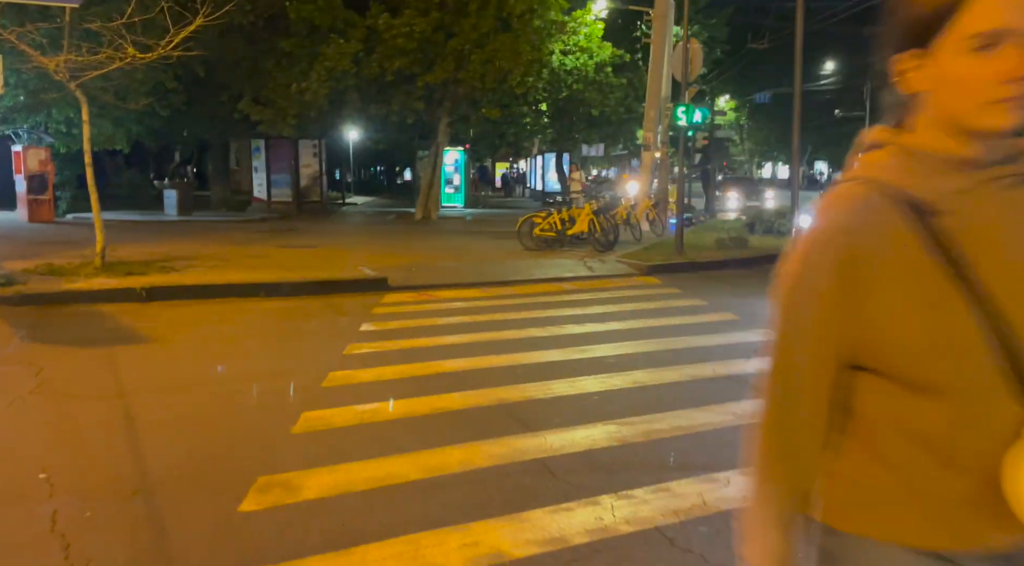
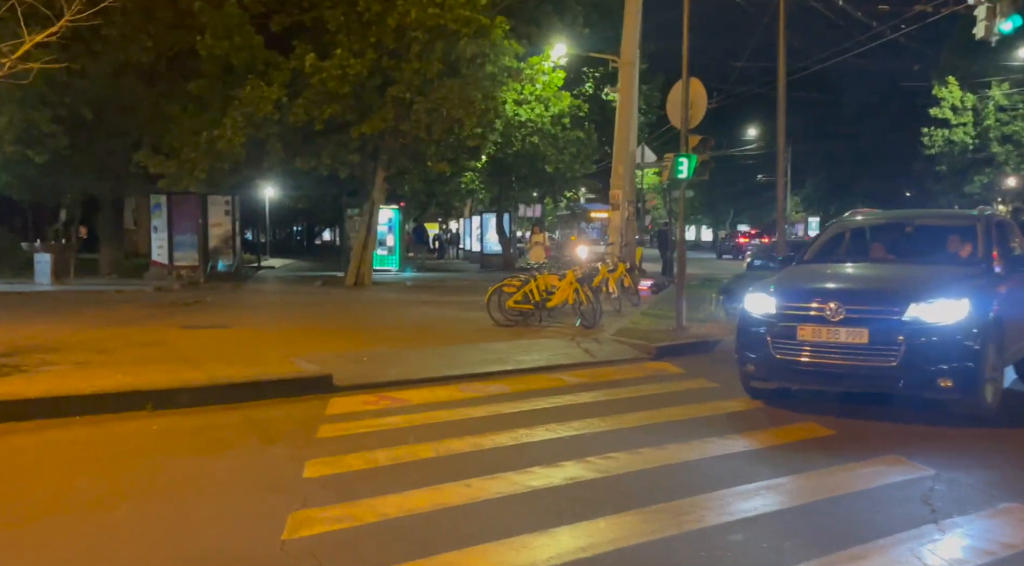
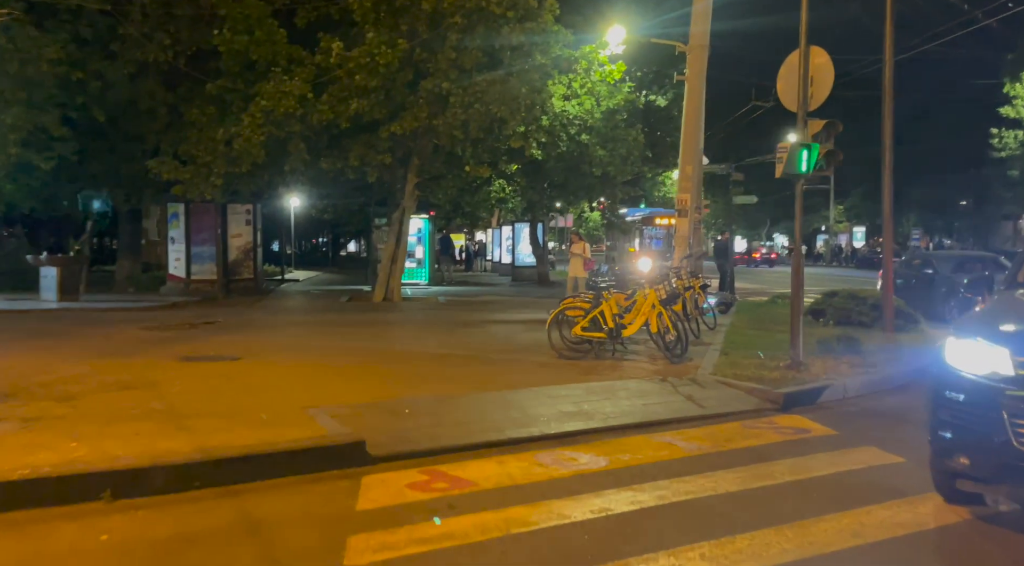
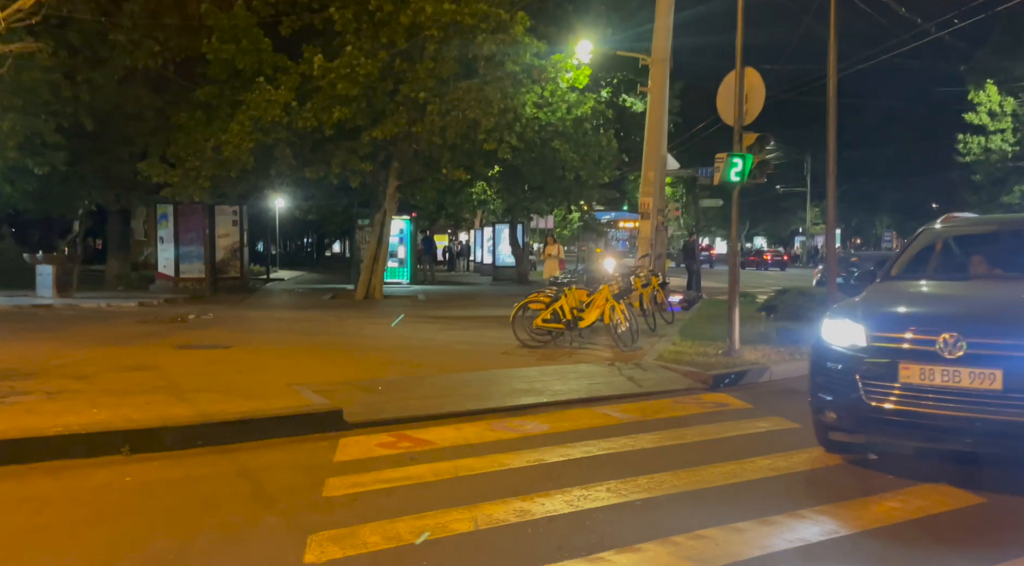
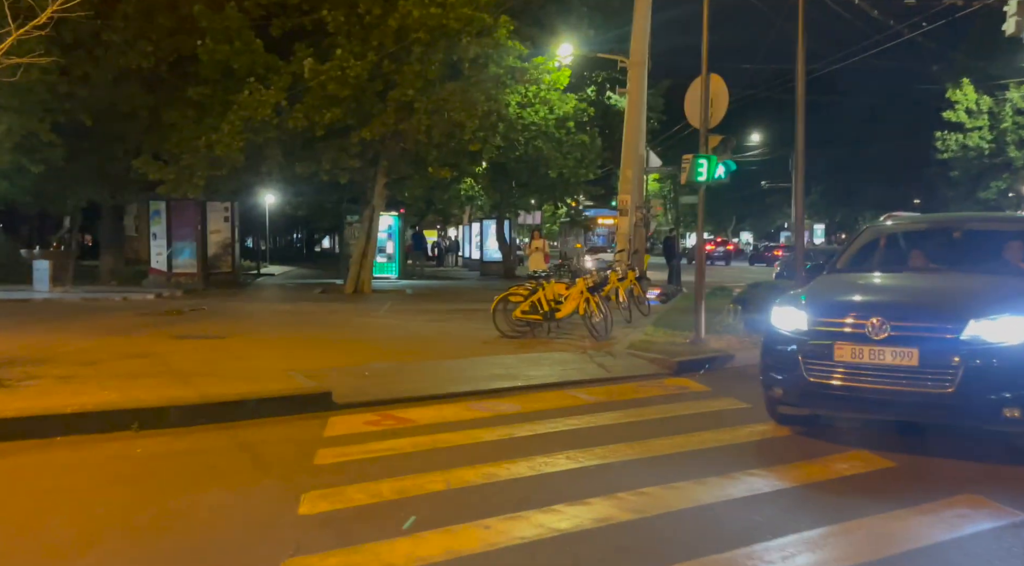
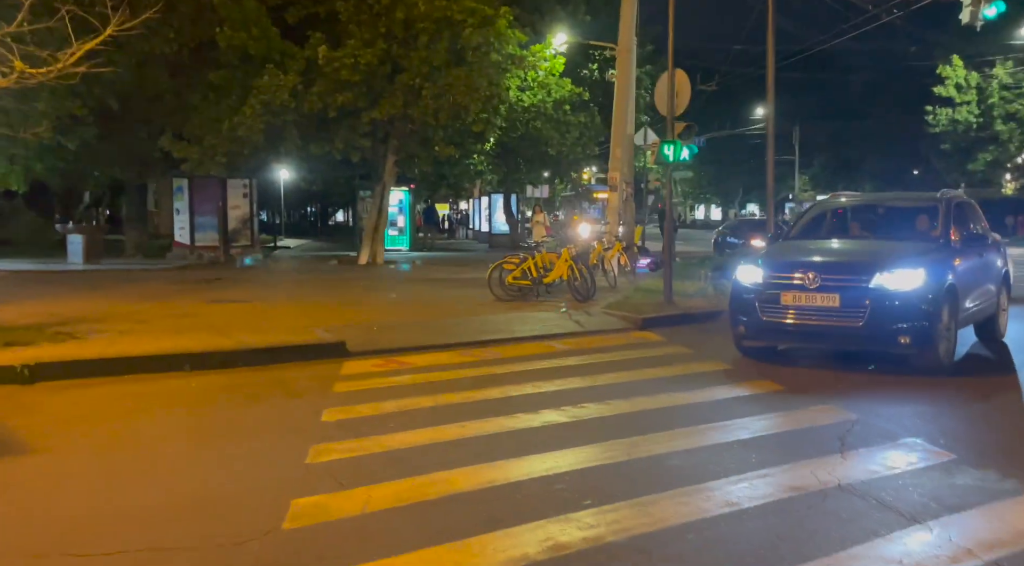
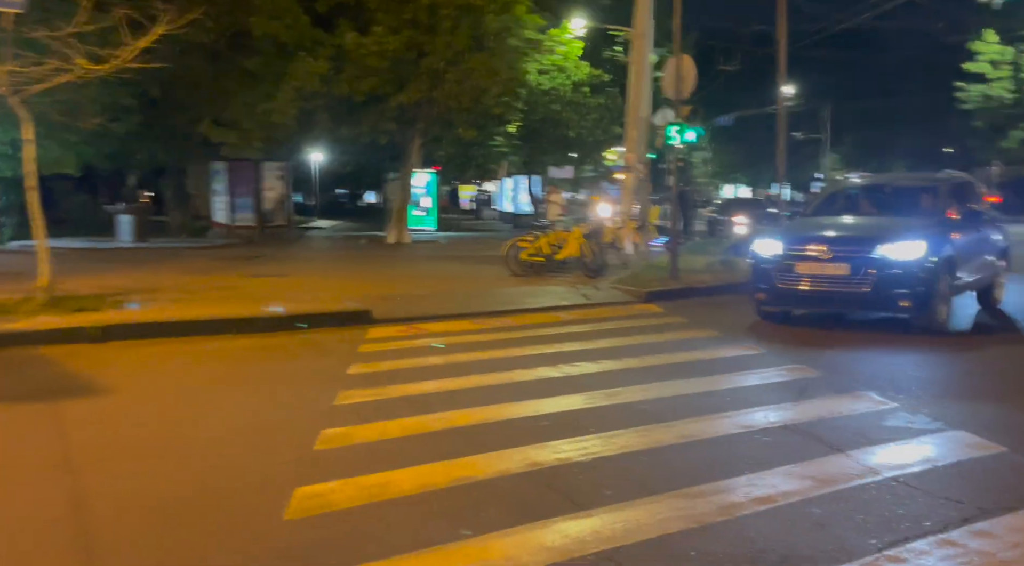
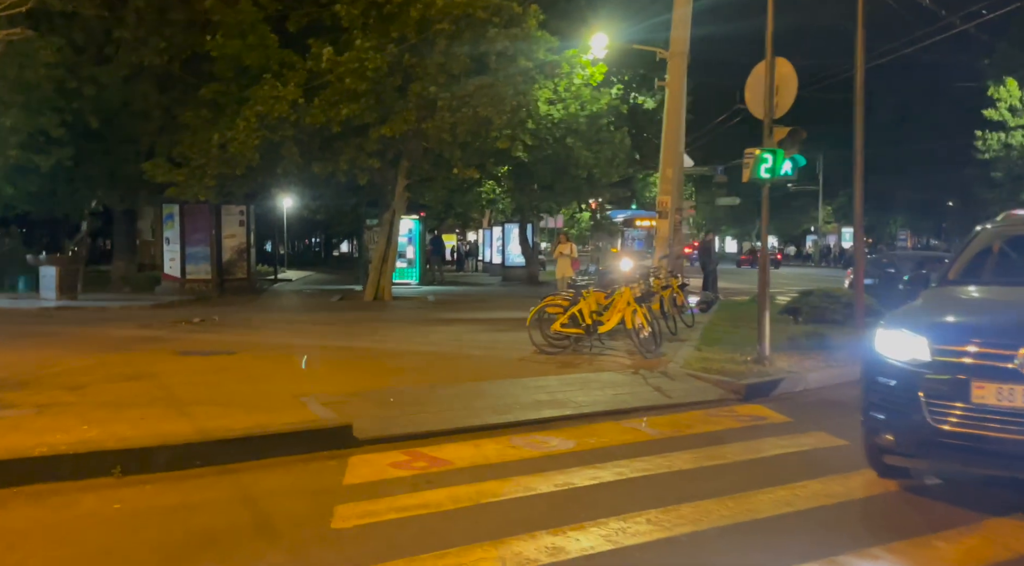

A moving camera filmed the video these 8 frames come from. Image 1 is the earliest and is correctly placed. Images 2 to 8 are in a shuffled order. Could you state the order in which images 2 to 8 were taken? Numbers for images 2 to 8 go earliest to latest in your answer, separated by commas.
7, 6, 2, 5, 4, 8, 3
